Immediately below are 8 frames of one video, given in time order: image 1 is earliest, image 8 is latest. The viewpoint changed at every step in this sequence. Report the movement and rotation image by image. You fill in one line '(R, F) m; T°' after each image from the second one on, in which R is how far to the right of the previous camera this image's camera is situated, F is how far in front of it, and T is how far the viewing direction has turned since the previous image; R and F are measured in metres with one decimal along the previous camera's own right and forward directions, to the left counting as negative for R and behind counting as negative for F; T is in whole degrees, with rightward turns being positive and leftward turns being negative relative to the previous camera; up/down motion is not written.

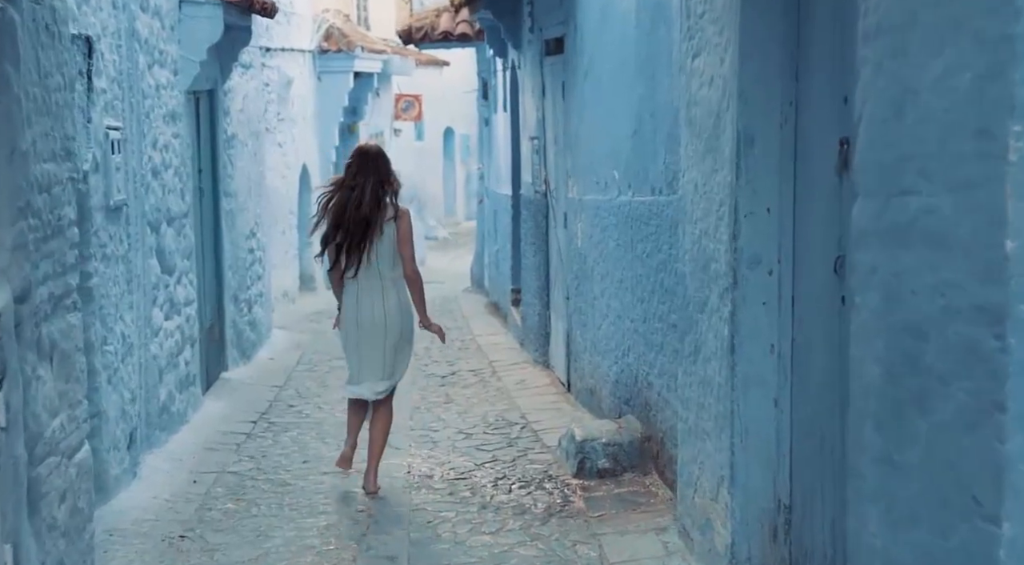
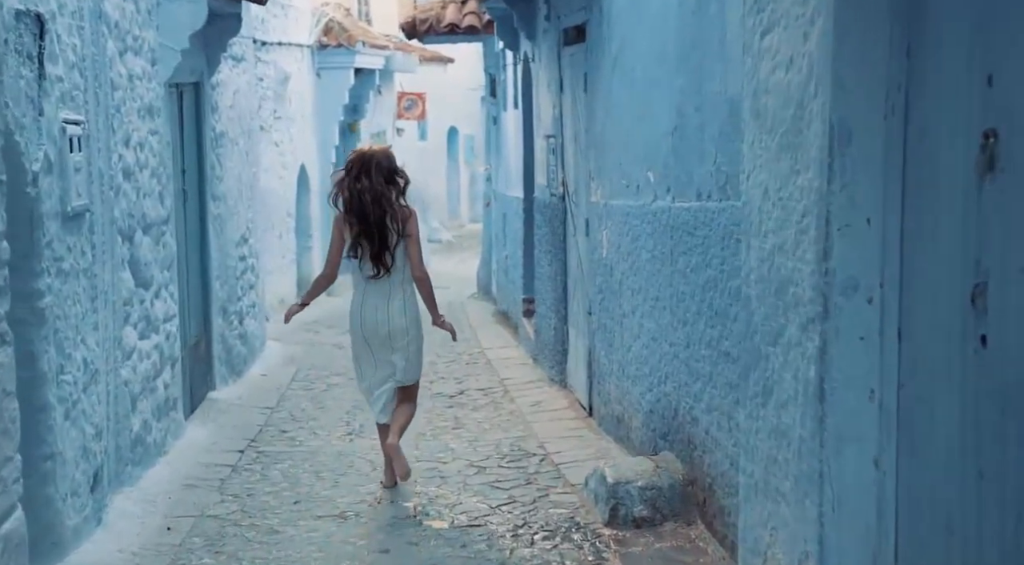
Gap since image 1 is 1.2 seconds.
(-0.1, +0.9) m; 0°
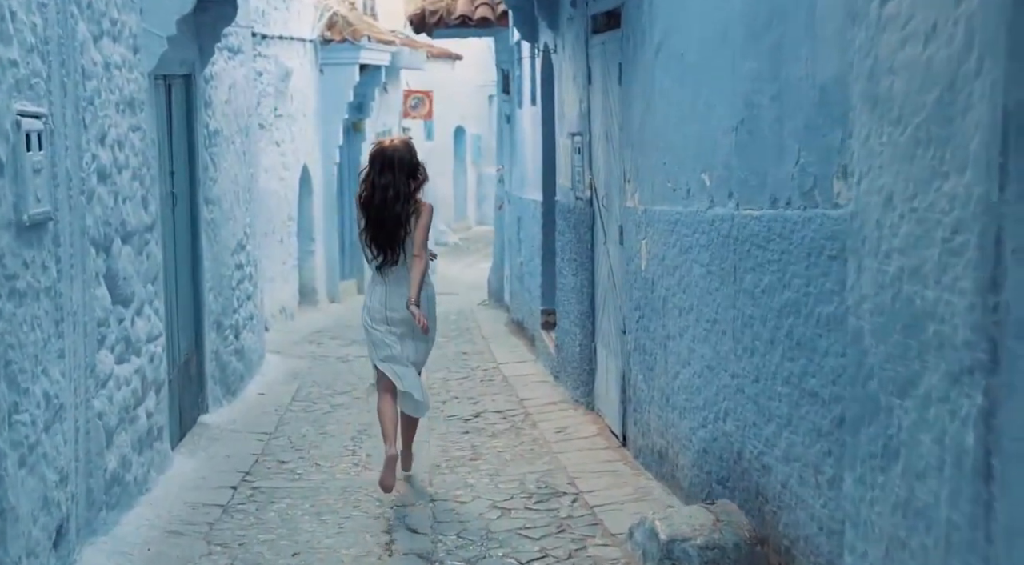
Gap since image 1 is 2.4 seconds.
(-0.1, +0.9) m; 0°
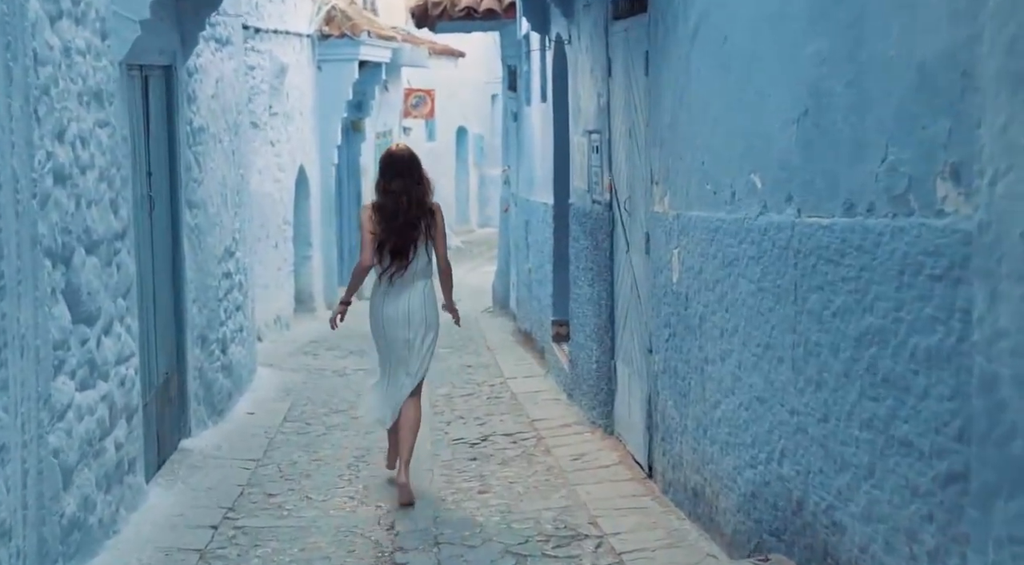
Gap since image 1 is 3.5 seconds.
(-0.1, +0.8) m; 0°
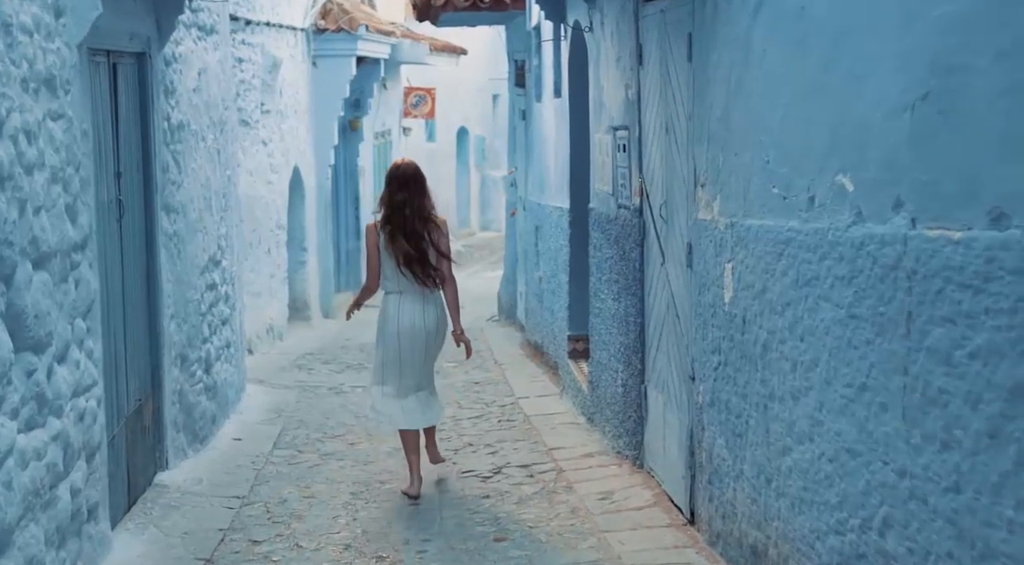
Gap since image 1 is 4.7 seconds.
(-0.1, +0.9) m; 0°
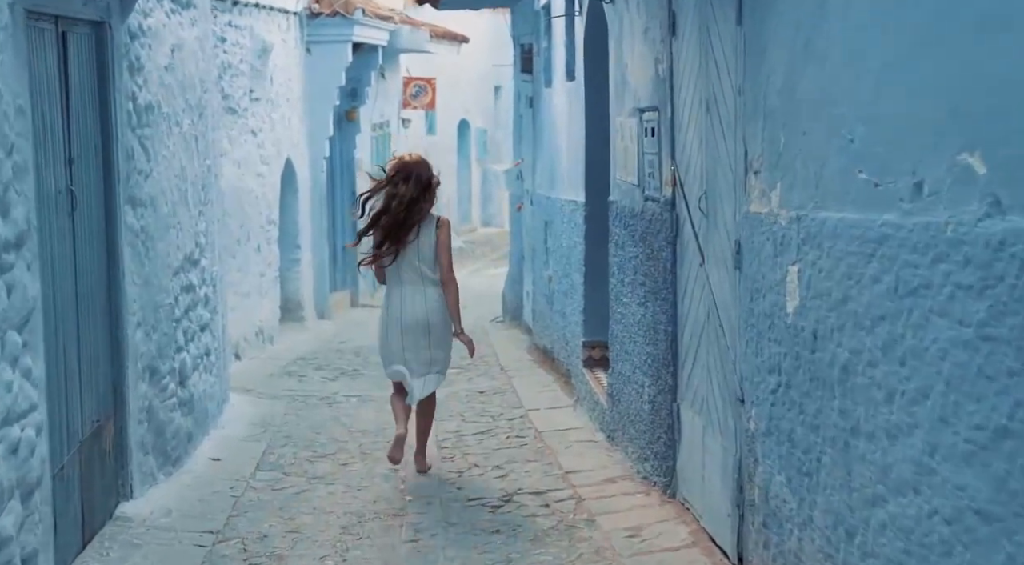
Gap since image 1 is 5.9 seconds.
(-0.1, +0.9) m; 0°
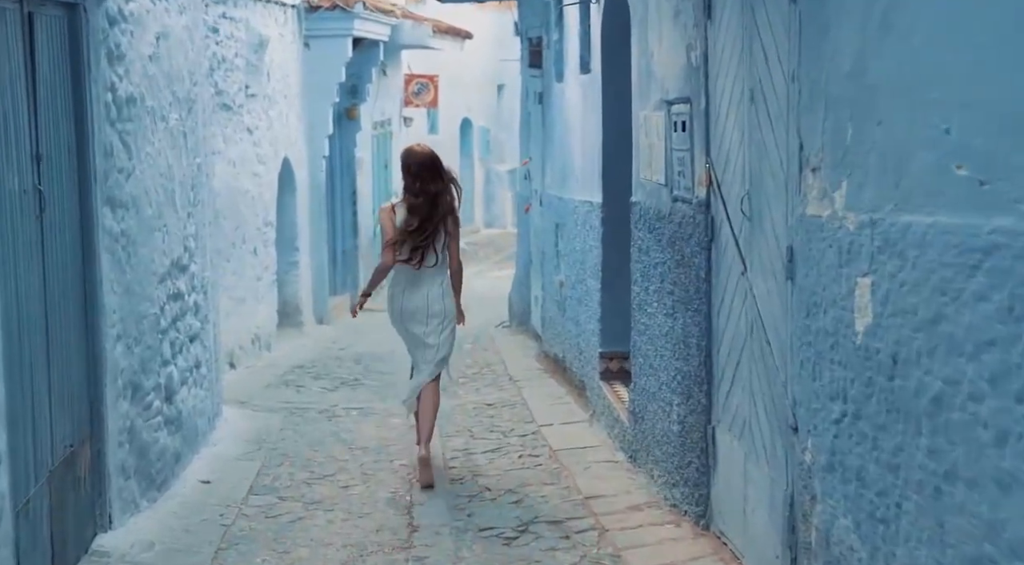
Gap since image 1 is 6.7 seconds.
(-0.1, +0.6) m; 0°
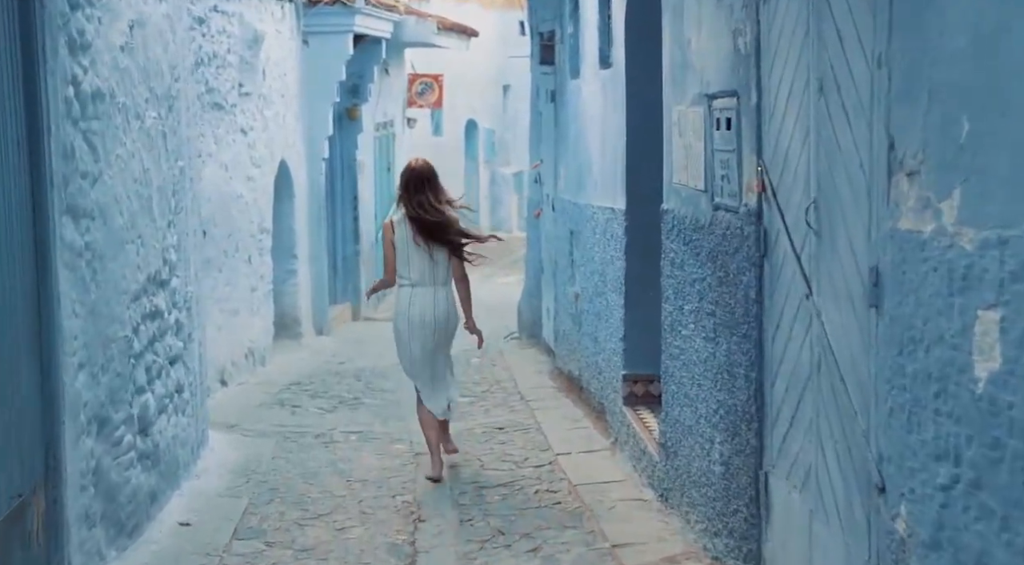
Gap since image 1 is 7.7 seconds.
(-0.1, +0.8) m; 0°
